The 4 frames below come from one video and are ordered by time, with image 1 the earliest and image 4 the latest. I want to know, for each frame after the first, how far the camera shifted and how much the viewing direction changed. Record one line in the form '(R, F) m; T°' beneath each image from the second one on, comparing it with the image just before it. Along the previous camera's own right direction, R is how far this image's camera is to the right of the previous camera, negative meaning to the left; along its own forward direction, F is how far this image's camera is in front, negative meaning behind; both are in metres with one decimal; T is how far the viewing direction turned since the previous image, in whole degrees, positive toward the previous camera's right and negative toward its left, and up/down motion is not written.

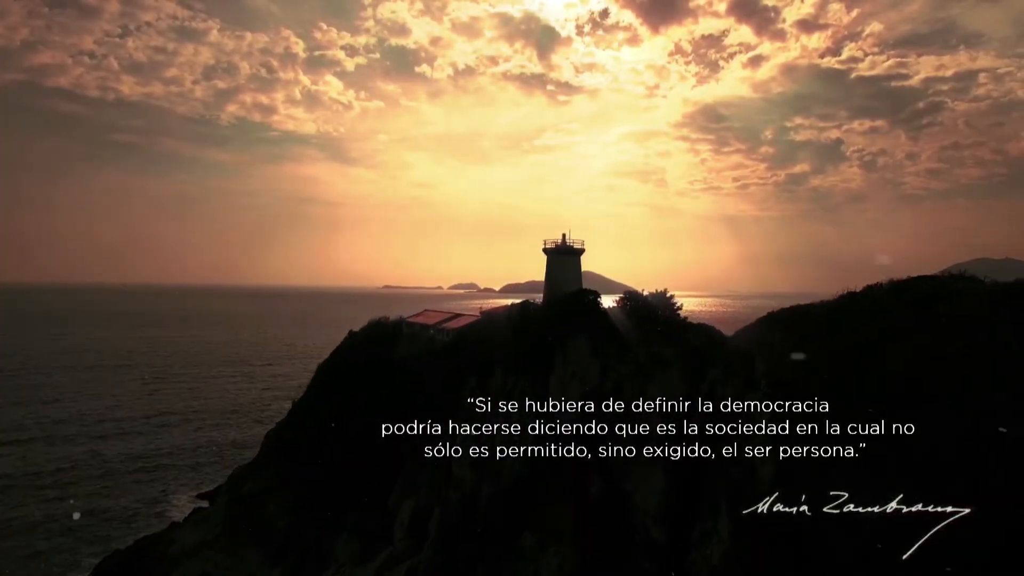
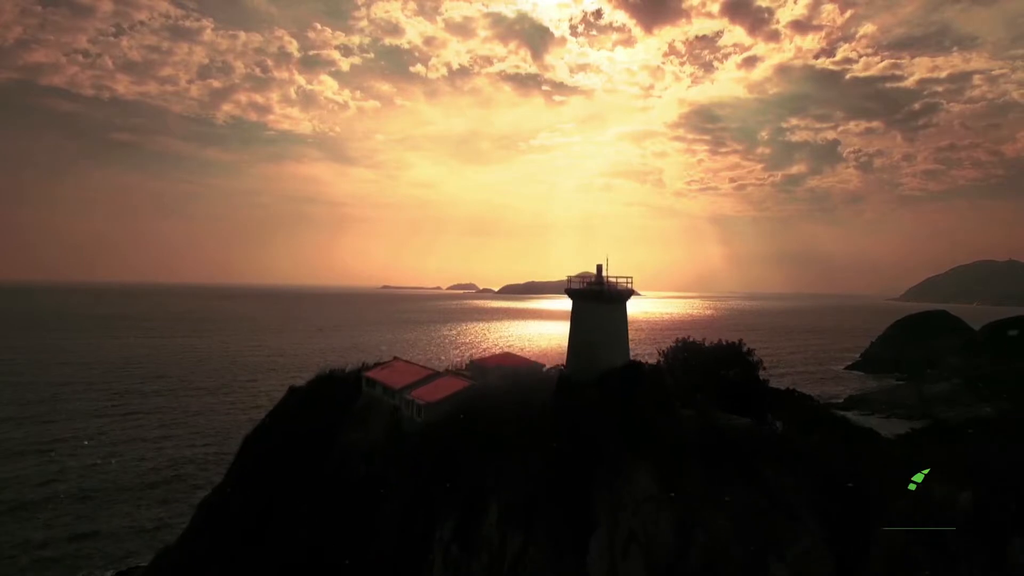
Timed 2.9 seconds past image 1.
(-1.9, +1.0) m; 0°
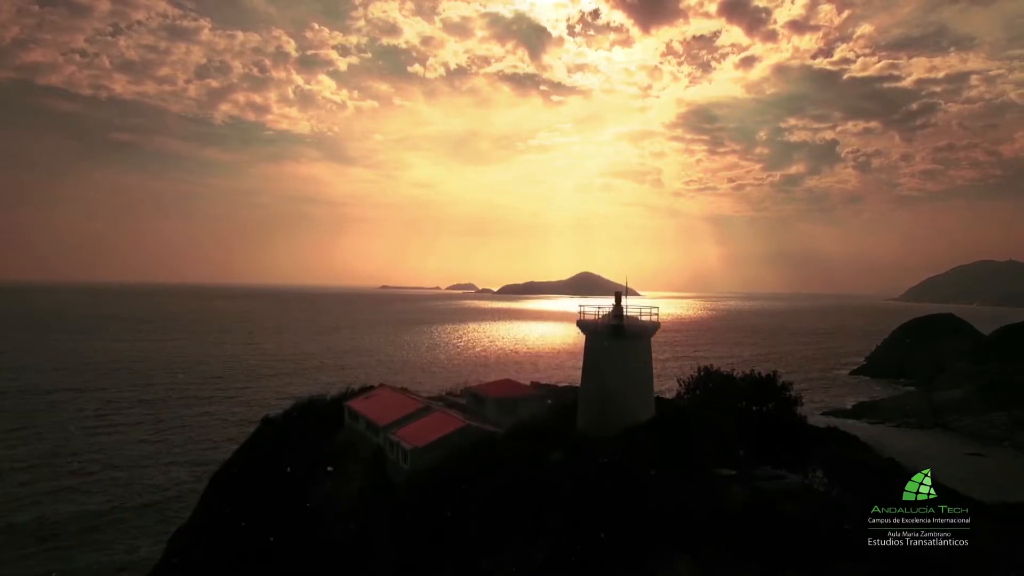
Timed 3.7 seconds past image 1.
(-0.8, +0.1) m; 0°
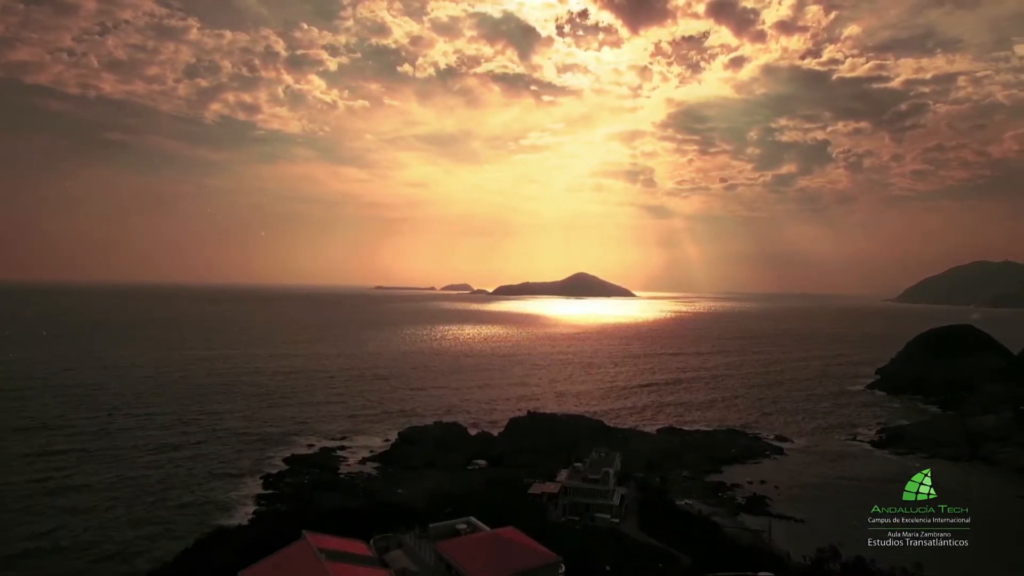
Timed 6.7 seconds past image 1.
(-1.9, +1.6) m; +1°
